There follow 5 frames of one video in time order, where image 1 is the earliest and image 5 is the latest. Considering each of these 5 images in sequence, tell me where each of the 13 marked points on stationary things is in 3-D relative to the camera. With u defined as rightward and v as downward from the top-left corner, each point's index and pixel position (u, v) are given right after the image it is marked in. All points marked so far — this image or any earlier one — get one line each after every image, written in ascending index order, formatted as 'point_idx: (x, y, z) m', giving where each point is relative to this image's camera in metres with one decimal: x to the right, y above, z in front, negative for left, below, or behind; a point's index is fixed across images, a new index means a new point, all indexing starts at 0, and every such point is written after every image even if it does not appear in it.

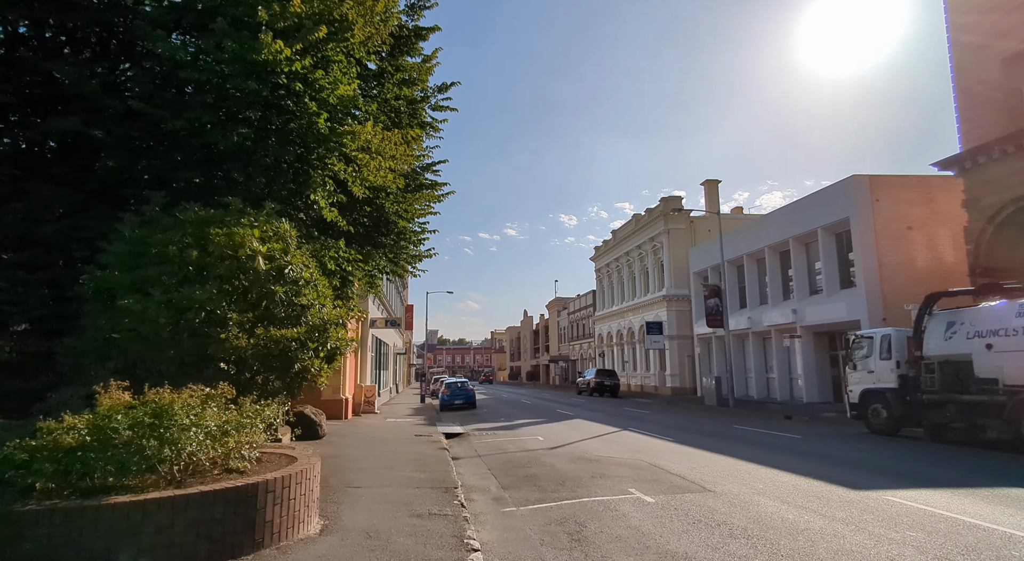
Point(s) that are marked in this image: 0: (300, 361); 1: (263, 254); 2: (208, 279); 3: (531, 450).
0: (-2.8, -1.1, +7.4) m
1: (-3.1, +0.3, +7.3) m
2: (-3.8, 0.0, +7.1) m
3: (+0.4, -3.8, +12.8) m
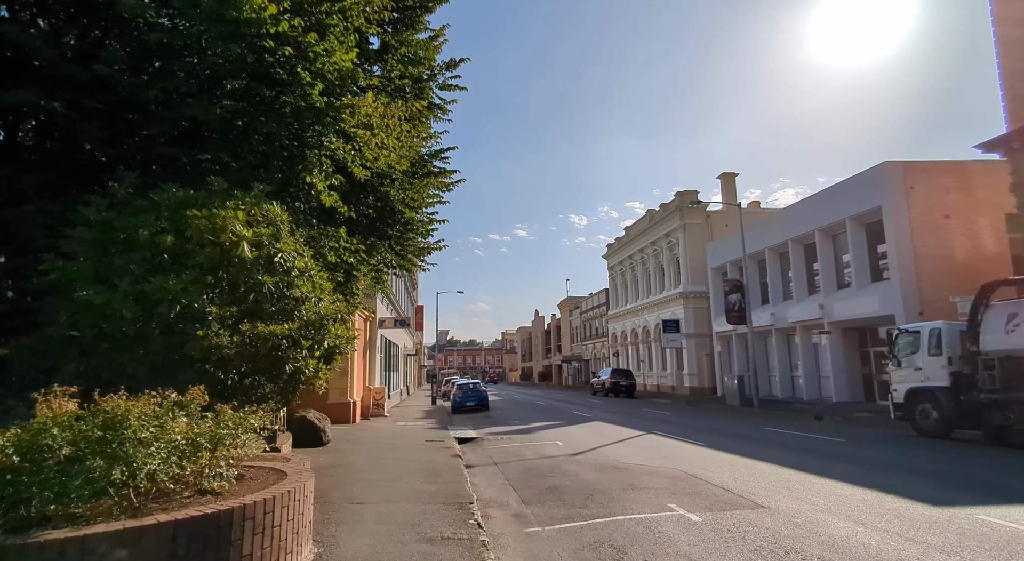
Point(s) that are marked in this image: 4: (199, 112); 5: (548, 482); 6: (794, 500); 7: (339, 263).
0: (-2.5, -1.0, +6.5) m
1: (-2.9, +0.5, +6.3) m
2: (-3.5, +0.2, +6.2) m
3: (+0.8, -3.6, +11.8) m
4: (-3.8, +2.0, +6.8) m
5: (+0.6, -3.3, +9.3) m
6: (+3.5, -2.7, +7.0) m
7: (-3.0, +0.3, +9.7) m
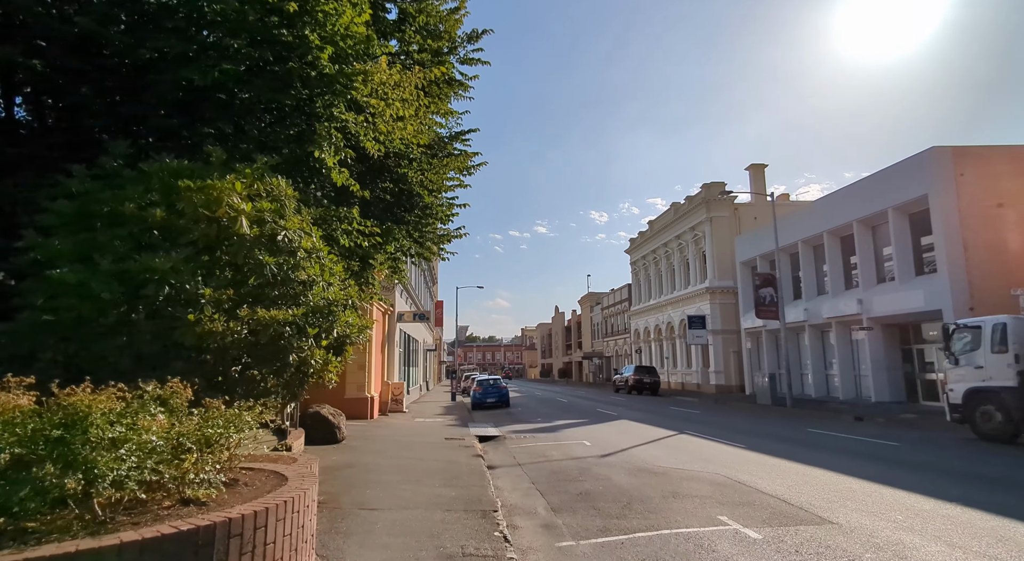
0: (-2.2, -0.7, +5.8) m
1: (-2.6, +0.7, +5.6) m
2: (-3.2, +0.4, +5.5) m
3: (+1.3, -3.4, +10.9) m
4: (-3.4, +2.2, +6.2) m
5: (+1.0, -3.1, +8.5) m
6: (+3.8, -2.5, +6.1) m
7: (-2.6, +0.5, +9.0) m
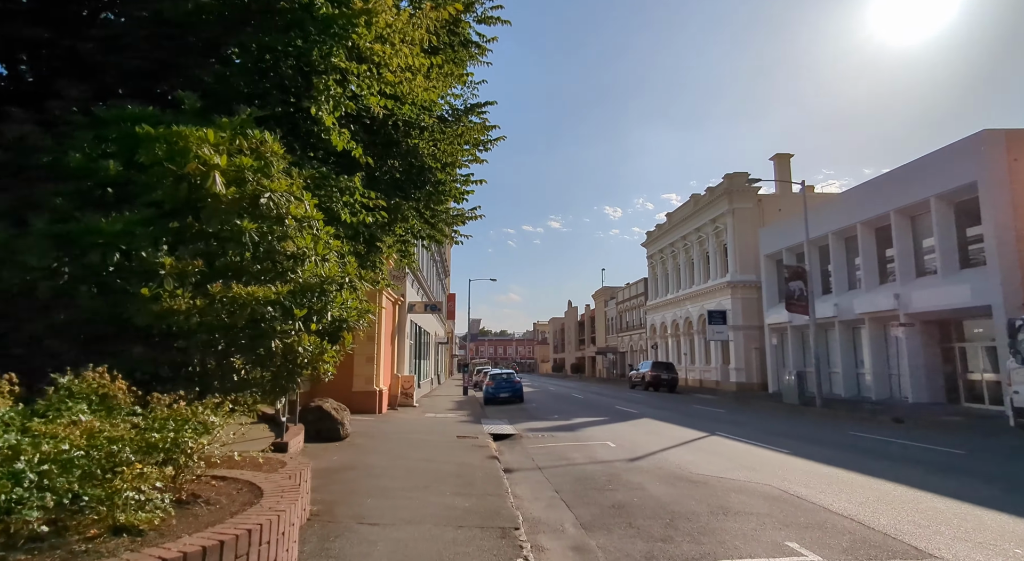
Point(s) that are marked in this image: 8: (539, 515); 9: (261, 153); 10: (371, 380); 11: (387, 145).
0: (-2.0, -0.5, +4.7) m
1: (-2.3, +0.9, +4.6) m
2: (-3.0, +0.6, +4.5) m
3: (+1.6, -3.1, +9.9) m
4: (-3.1, +2.5, +5.1) m
5: (+1.3, -2.8, +7.4) m
6: (+4.0, -2.3, +5.0) m
7: (-2.2, +0.8, +8.0) m
8: (+0.3, -2.8, +6.7) m
9: (-2.3, +1.2, +5.3) m
10: (-4.4, -3.1, +17.6) m
11: (-2.0, +2.2, +9.1) m
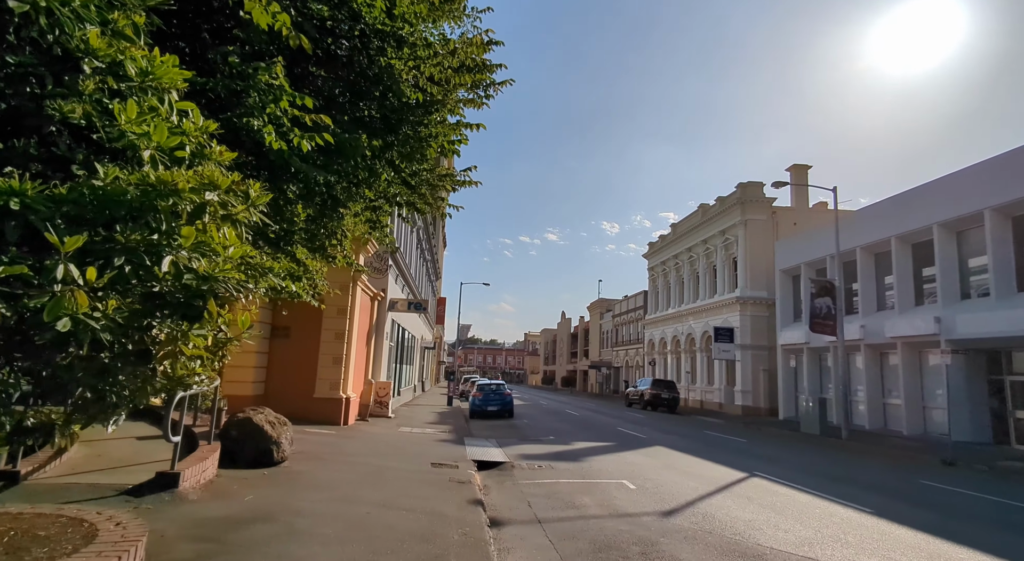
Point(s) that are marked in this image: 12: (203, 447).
0: (-1.9, -0.1, +2.1) m
1: (-2.2, +1.4, +1.9) m
2: (-2.8, +1.1, +1.8) m
3: (+1.5, -3.0, +7.2) m
4: (-2.9, +3.0, +2.5) m
5: (+1.2, -2.6, +4.7) m
6: (+4.0, -2.2, +2.3) m
7: (-2.1, +1.2, +5.3) m
8: (+0.2, -2.5, +4.0) m
9: (-2.2, +1.6, +2.7) m
10: (-4.6, -2.7, +14.8) m
11: (-1.8, +2.5, +6.5) m
12: (-4.0, -2.2, +7.5) m
